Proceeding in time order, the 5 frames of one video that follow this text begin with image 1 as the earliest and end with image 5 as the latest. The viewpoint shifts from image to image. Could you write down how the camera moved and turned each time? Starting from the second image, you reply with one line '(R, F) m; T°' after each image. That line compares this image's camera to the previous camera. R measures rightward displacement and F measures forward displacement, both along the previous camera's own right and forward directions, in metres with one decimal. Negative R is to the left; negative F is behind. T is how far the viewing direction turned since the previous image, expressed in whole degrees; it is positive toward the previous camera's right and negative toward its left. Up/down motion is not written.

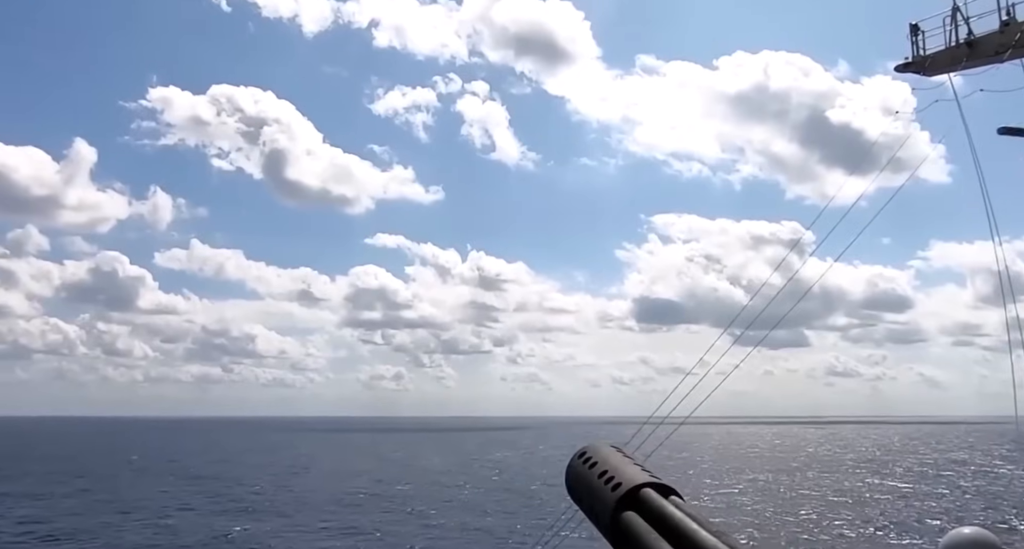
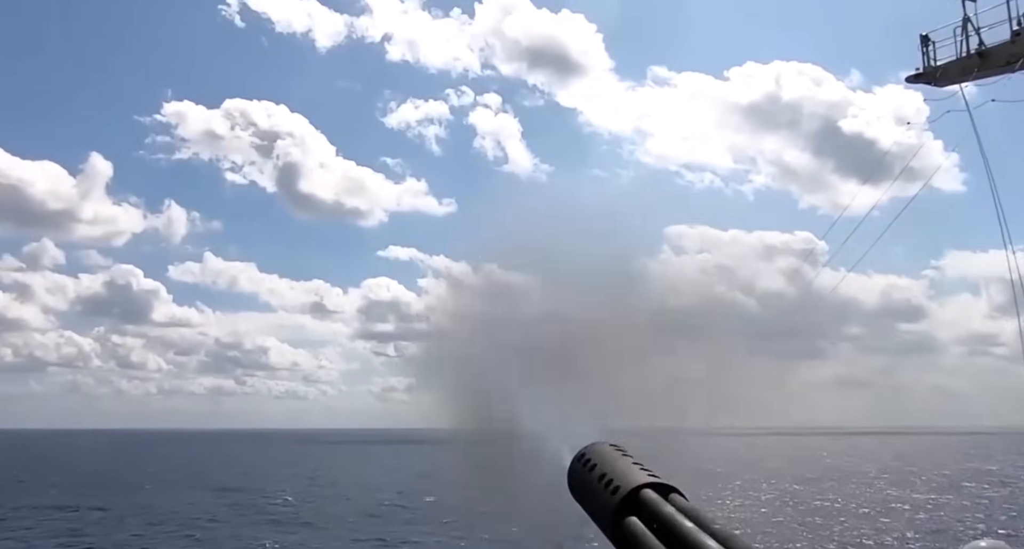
(-1.9, -0.4) m; -1°
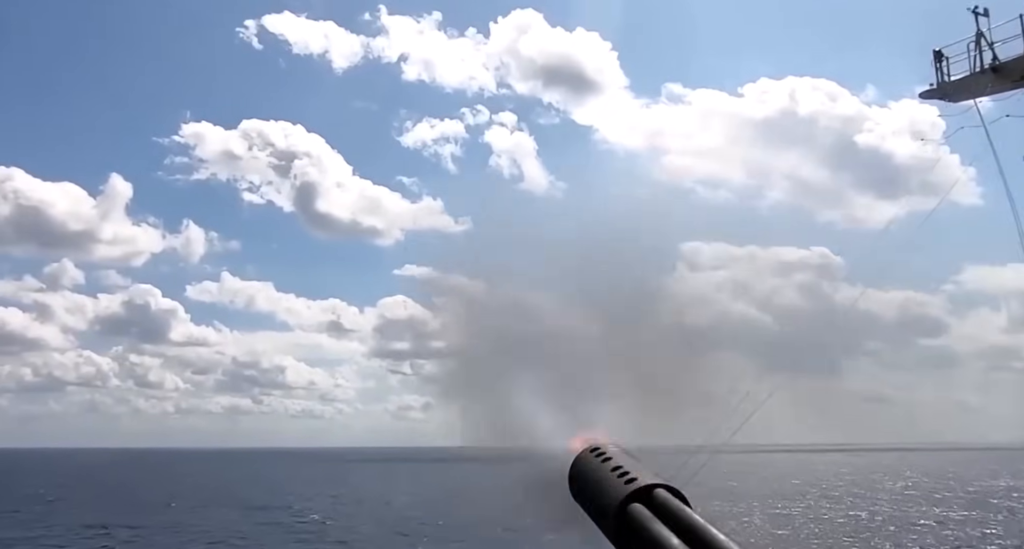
(-1.9, -0.3) m; -1°
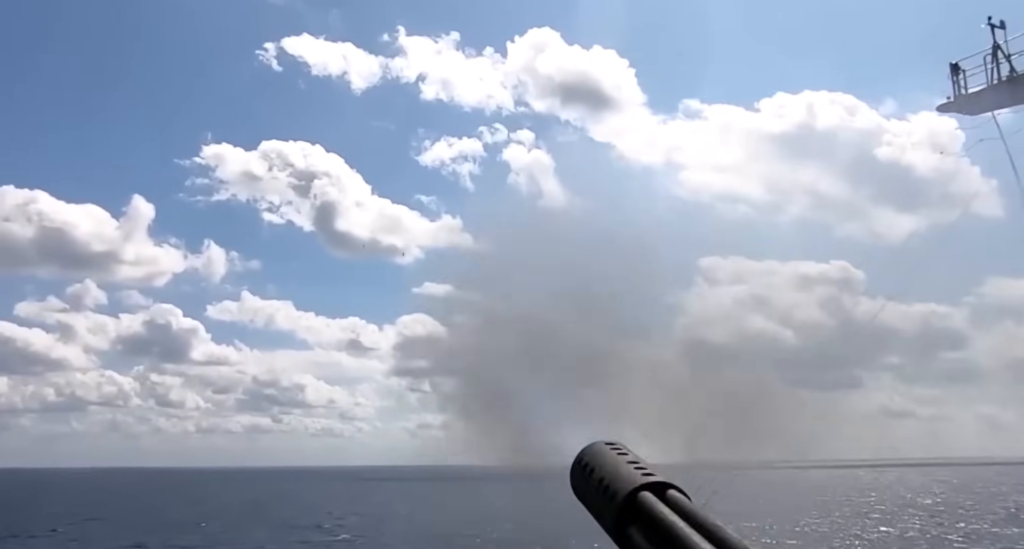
(-2.1, -0.3) m; -1°
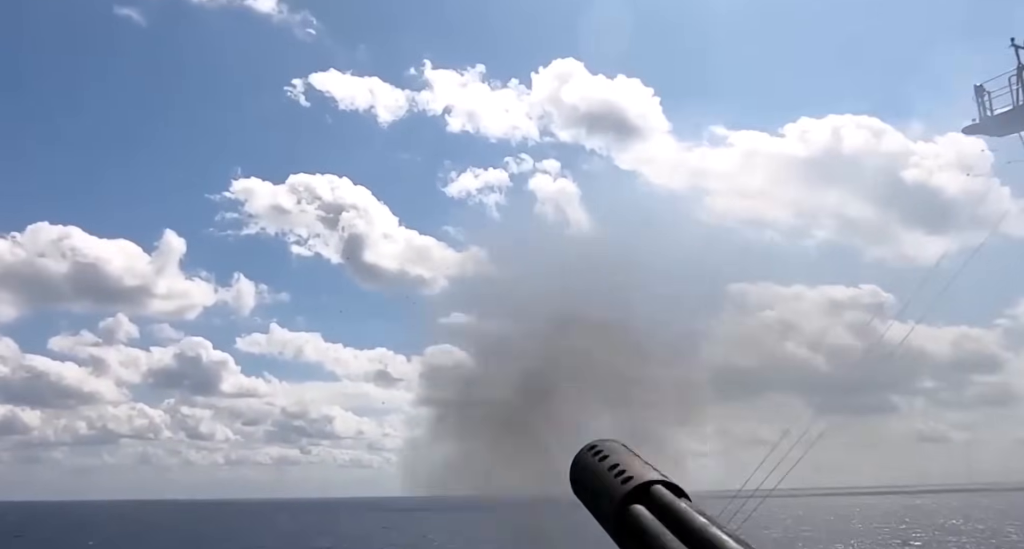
(-2.4, -0.3) m; -2°
